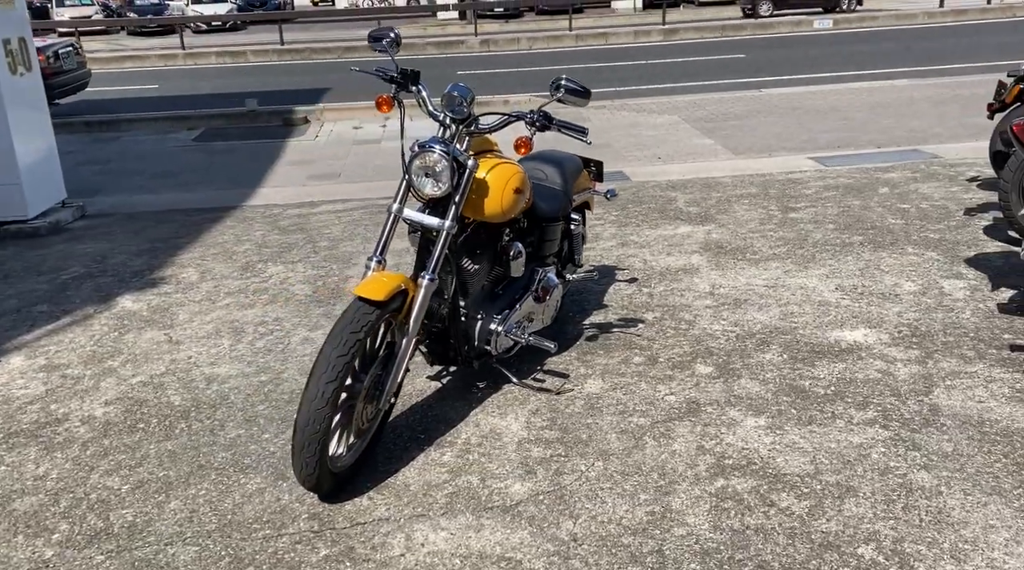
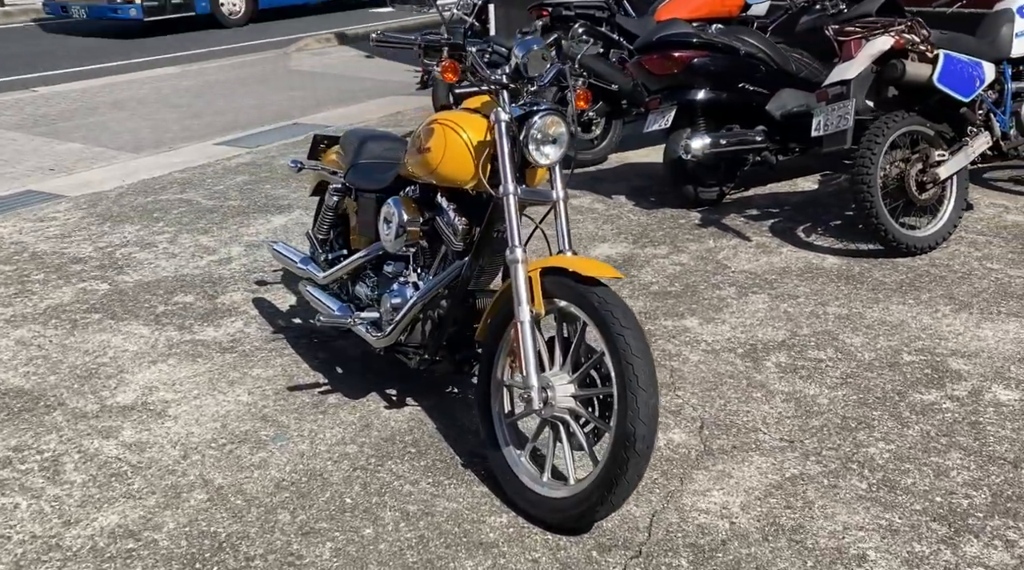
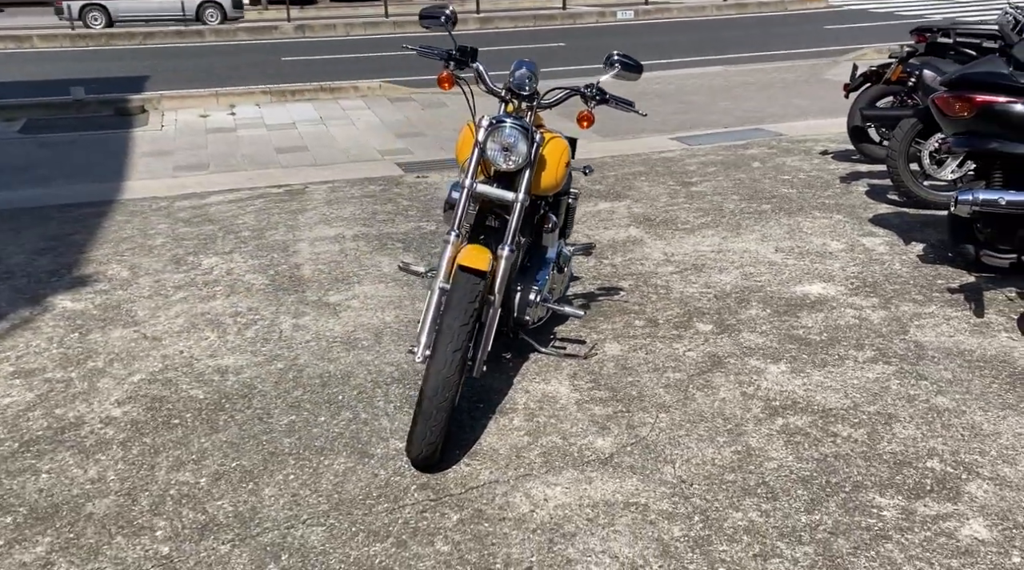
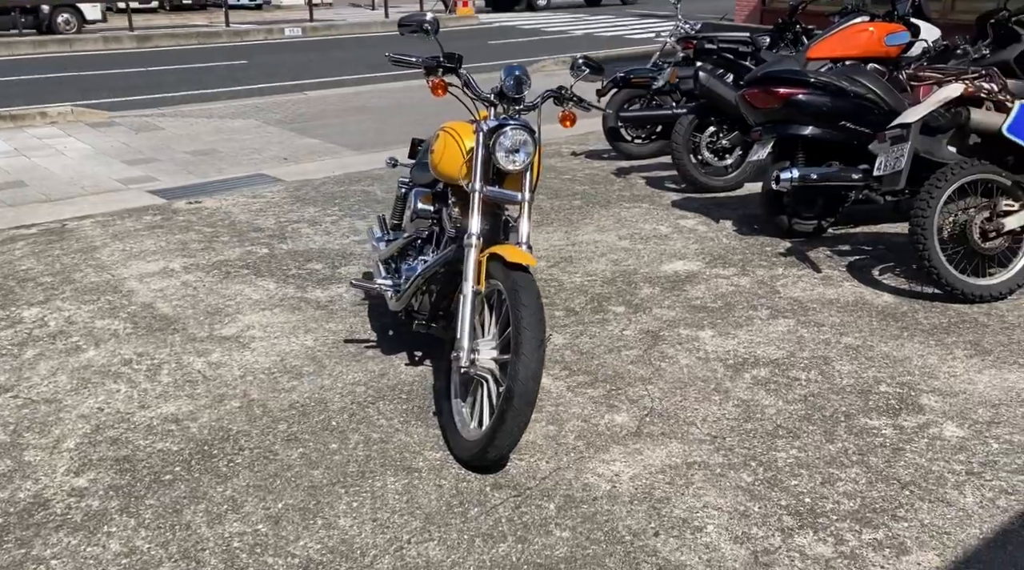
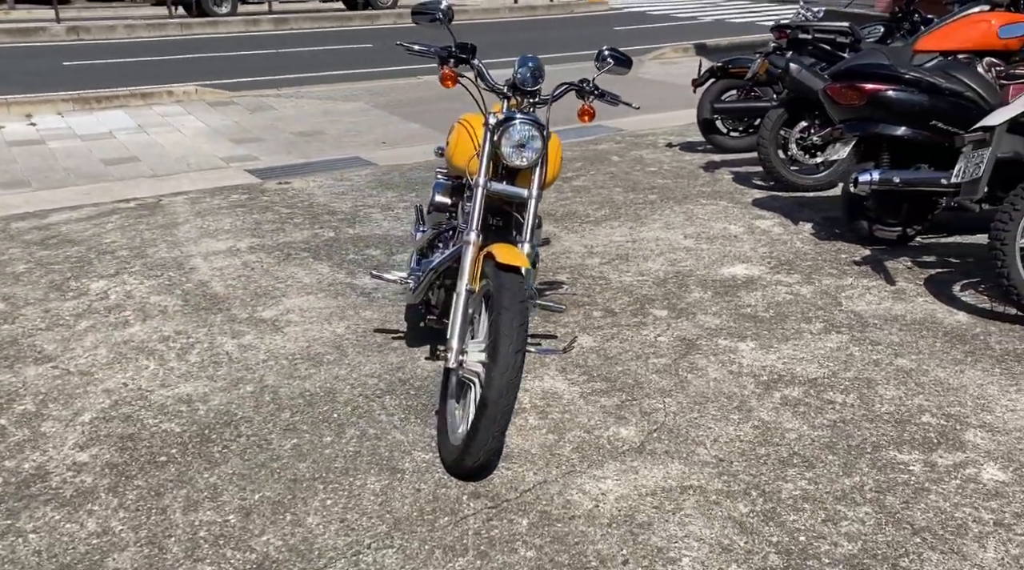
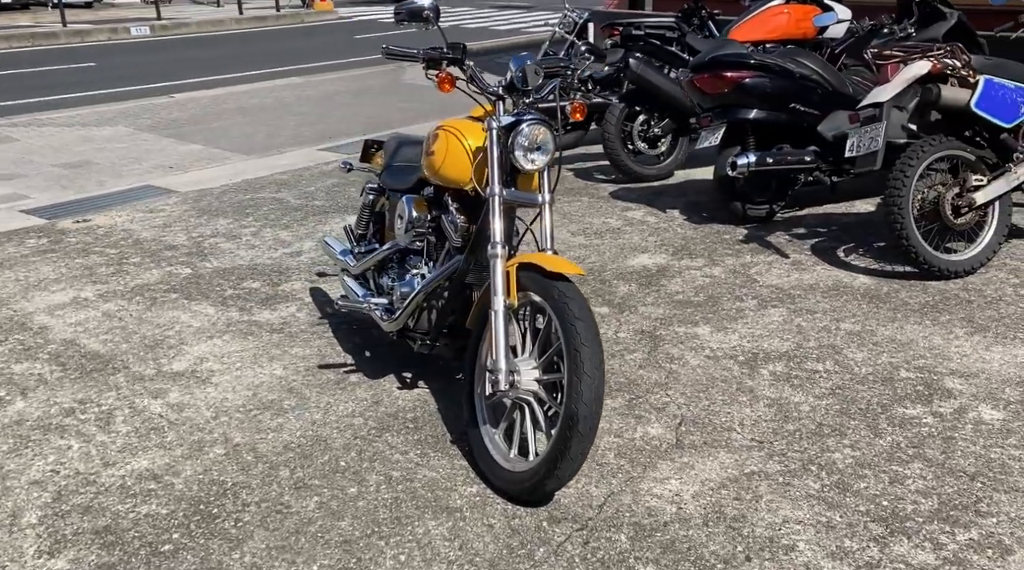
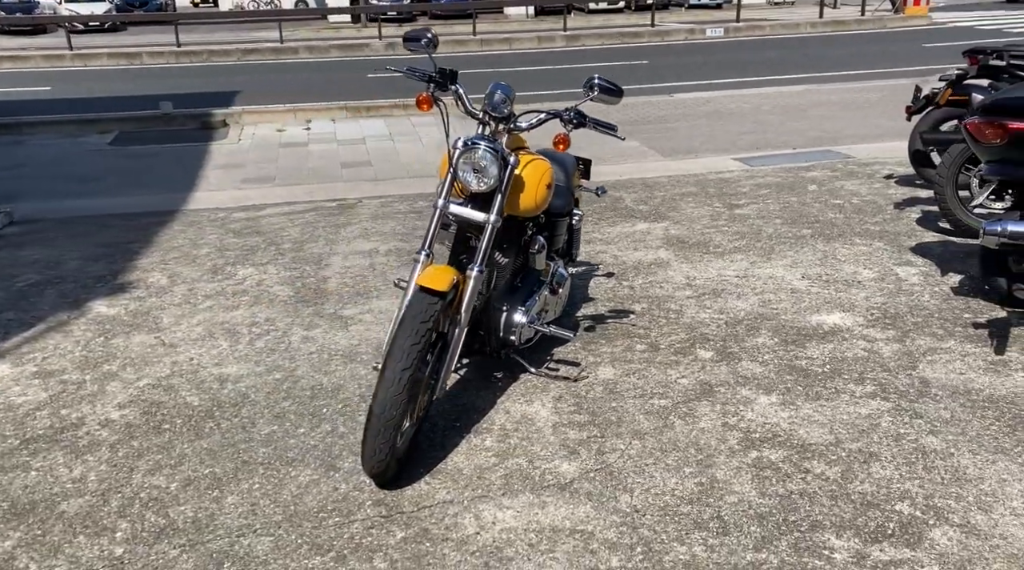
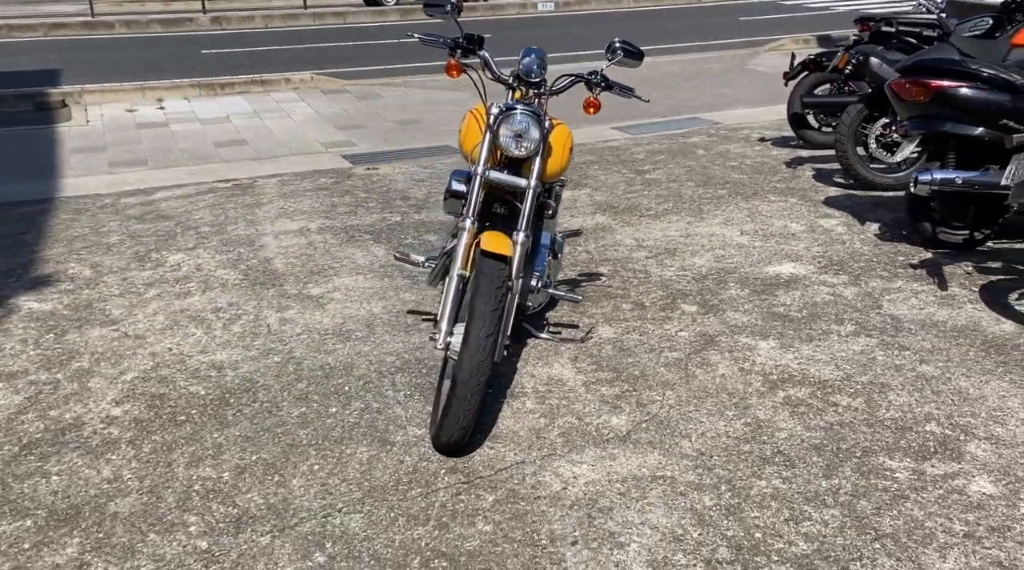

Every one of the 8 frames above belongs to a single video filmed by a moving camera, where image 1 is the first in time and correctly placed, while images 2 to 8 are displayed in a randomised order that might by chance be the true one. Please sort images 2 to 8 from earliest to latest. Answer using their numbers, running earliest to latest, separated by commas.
7, 3, 8, 5, 4, 6, 2
